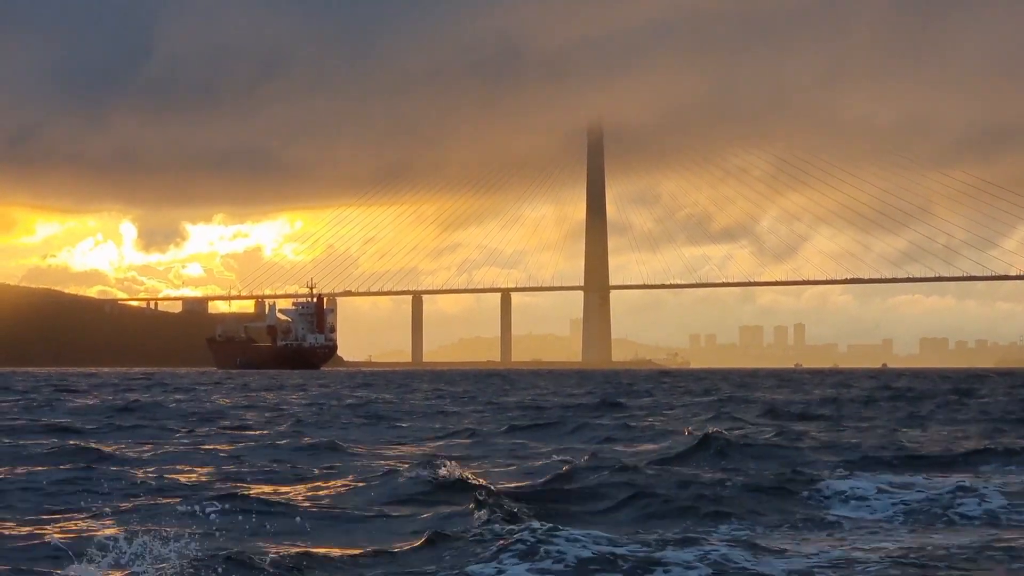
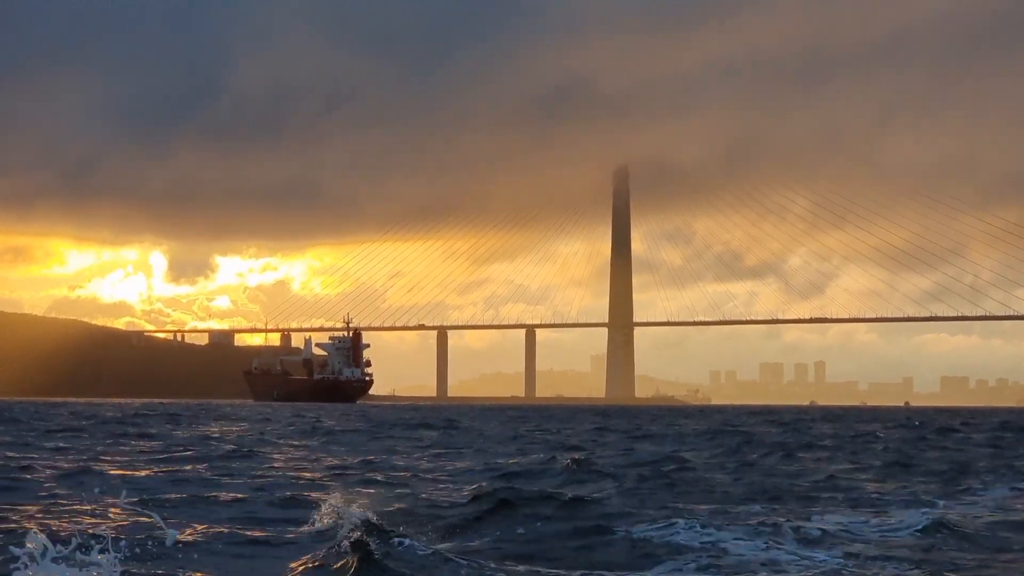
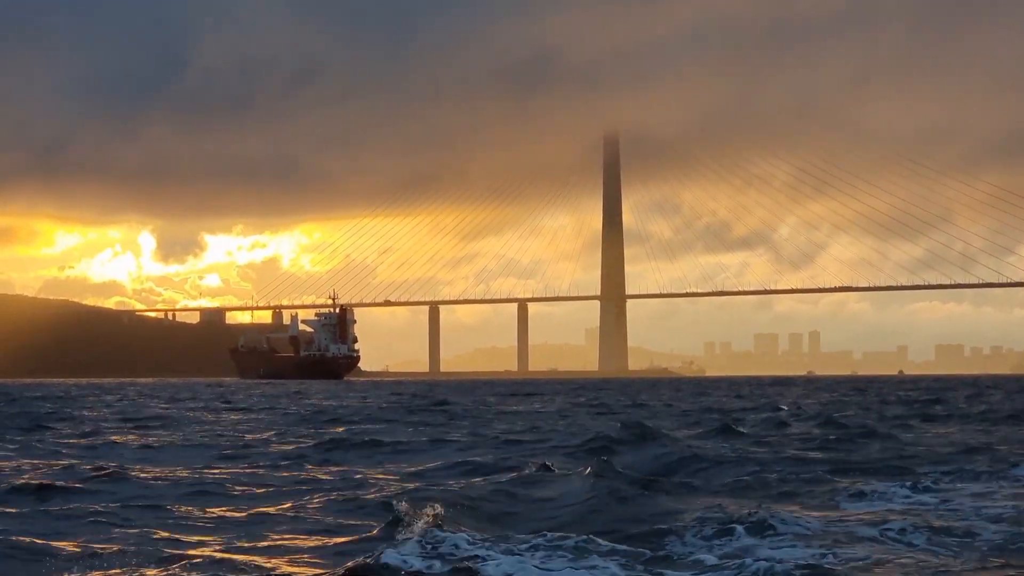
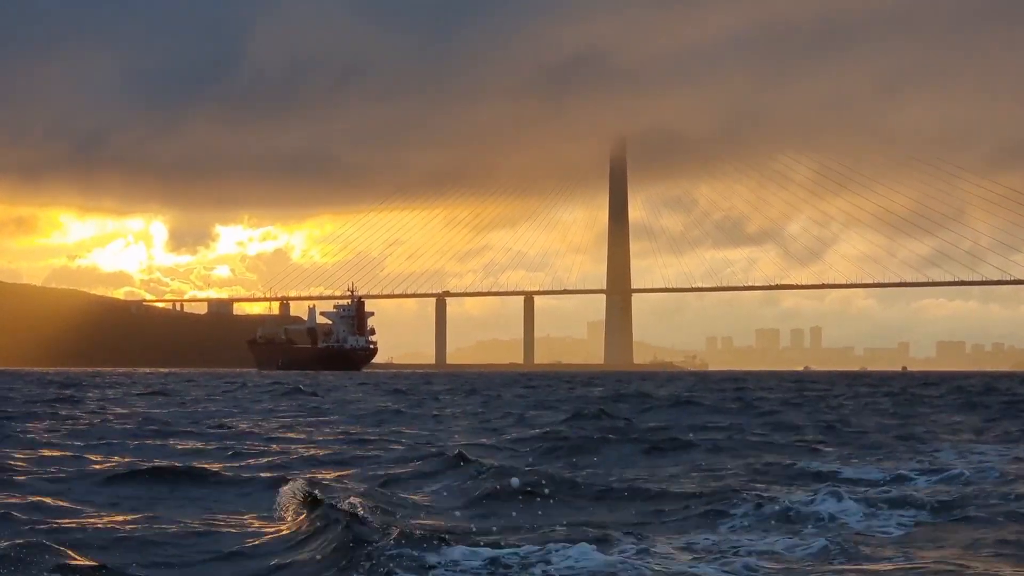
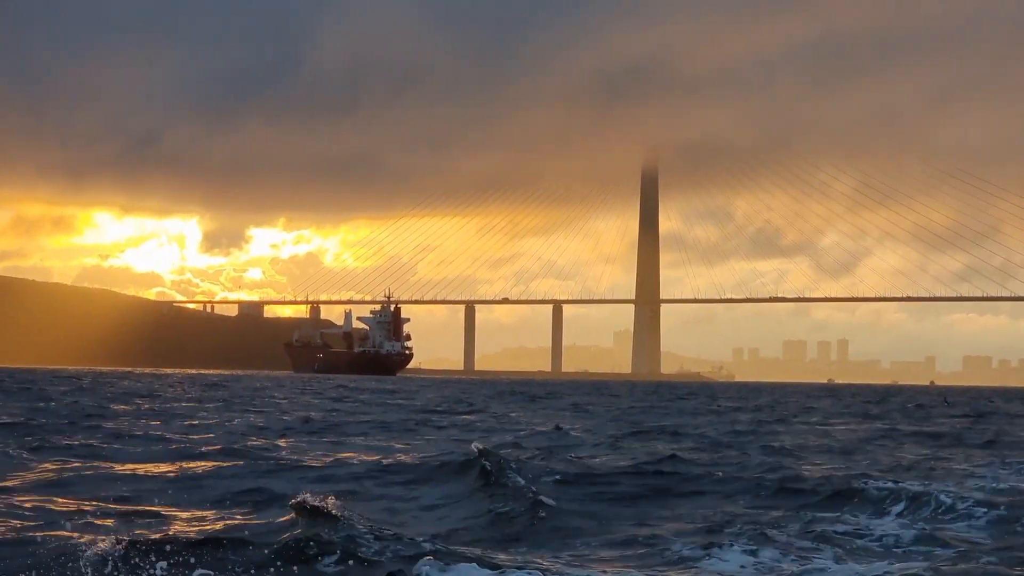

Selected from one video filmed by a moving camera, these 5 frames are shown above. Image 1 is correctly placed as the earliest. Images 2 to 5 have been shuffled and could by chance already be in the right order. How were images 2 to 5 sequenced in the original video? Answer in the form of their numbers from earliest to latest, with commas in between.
3, 2, 4, 5
